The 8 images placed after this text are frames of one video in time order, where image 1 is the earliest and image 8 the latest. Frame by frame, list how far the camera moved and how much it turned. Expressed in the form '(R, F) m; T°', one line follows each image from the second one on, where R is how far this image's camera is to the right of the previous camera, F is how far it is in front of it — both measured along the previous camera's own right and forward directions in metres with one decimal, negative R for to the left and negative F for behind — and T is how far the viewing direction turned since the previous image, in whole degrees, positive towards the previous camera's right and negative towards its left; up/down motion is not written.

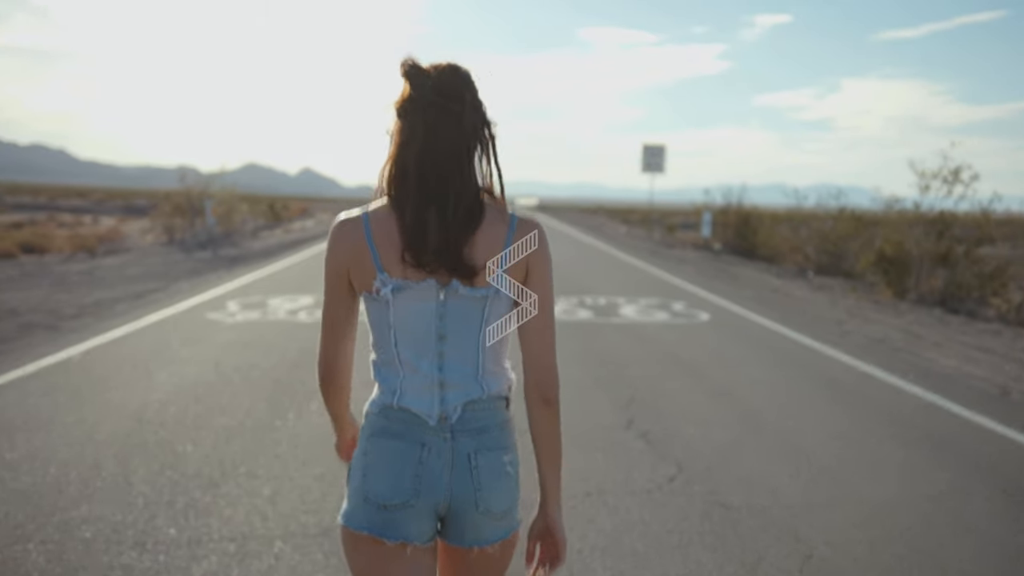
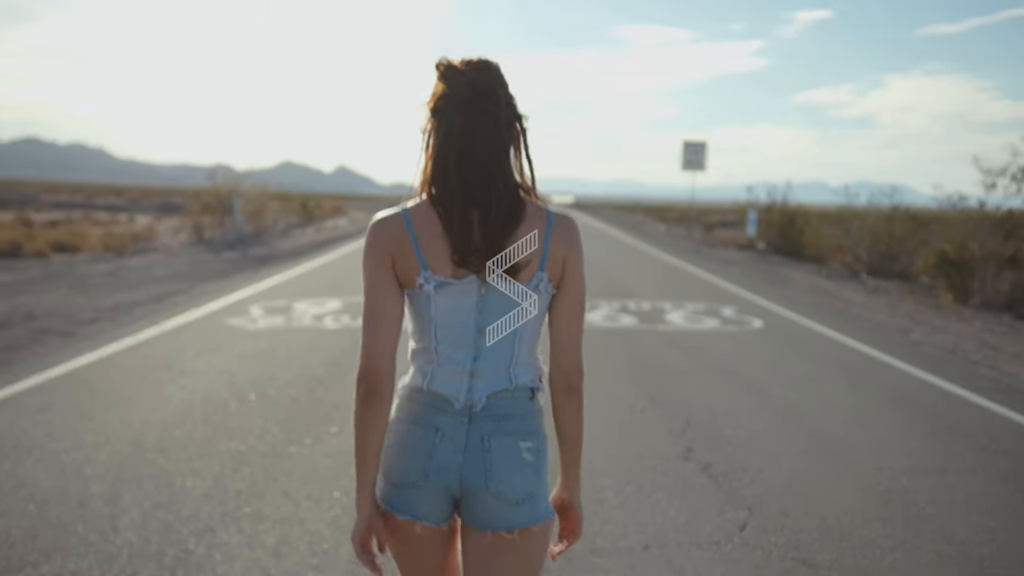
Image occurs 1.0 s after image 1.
(0.0, +0.8) m; -2°
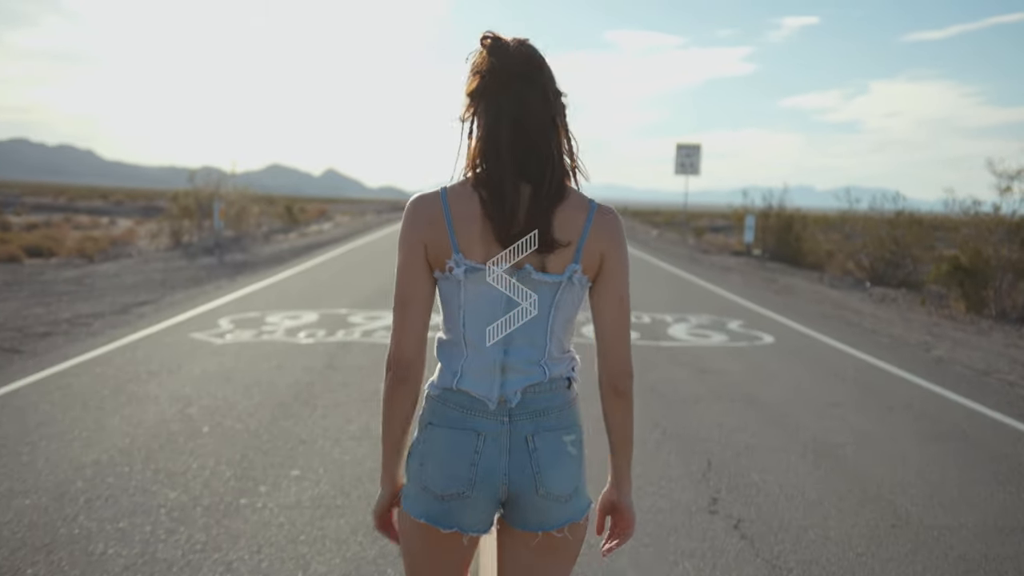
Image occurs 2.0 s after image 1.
(0.0, +1.0) m; +1°
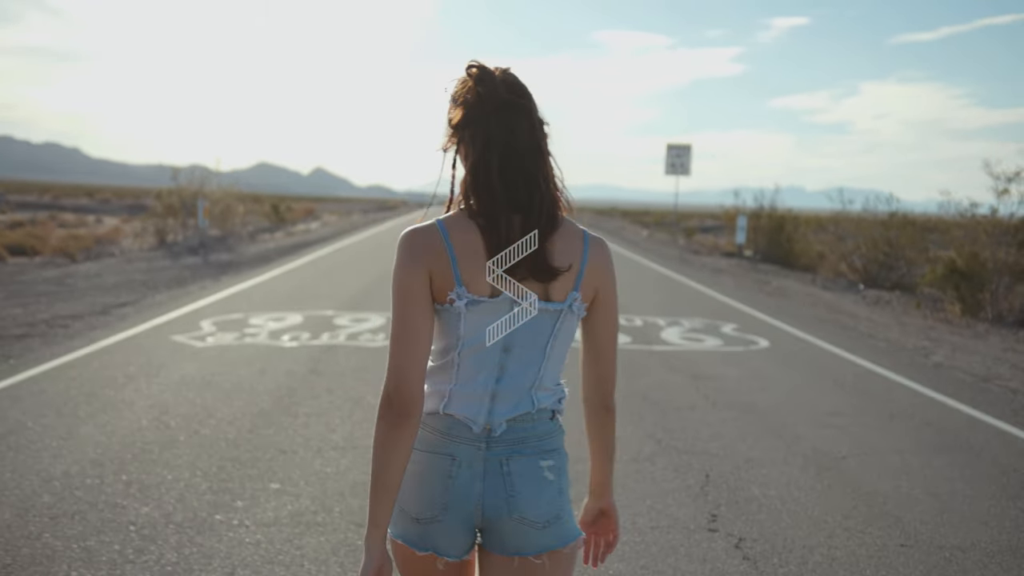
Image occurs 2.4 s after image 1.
(0.0, +0.3) m; +1°
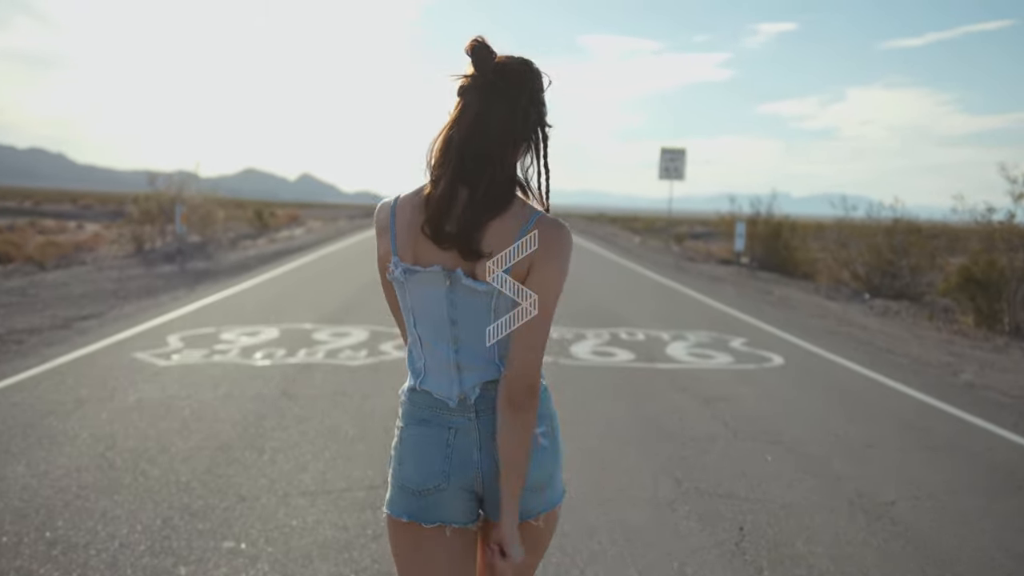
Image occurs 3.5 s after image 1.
(0.0, +0.9) m; +1°
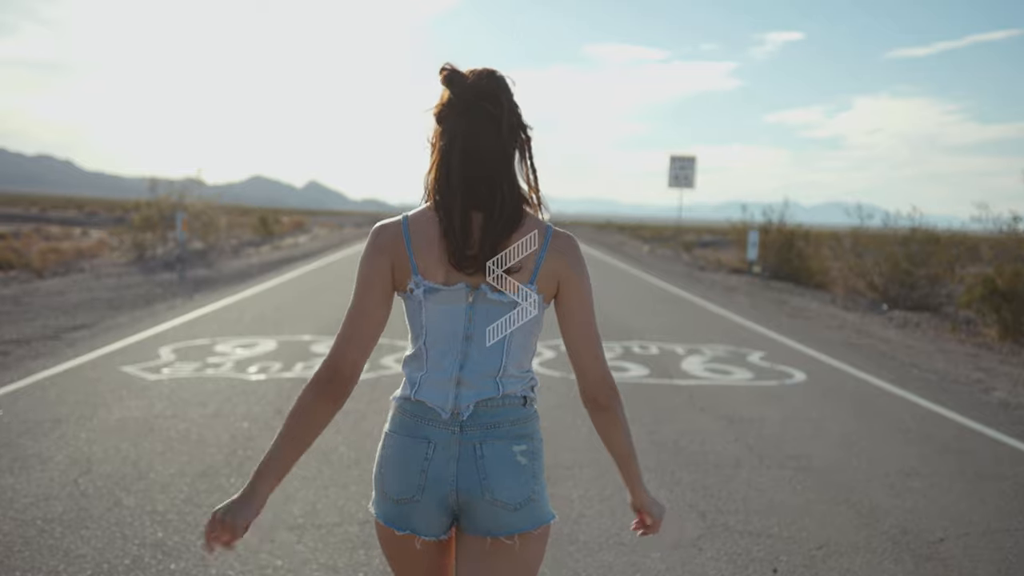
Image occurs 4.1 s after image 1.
(0.0, +0.5) m; 0°
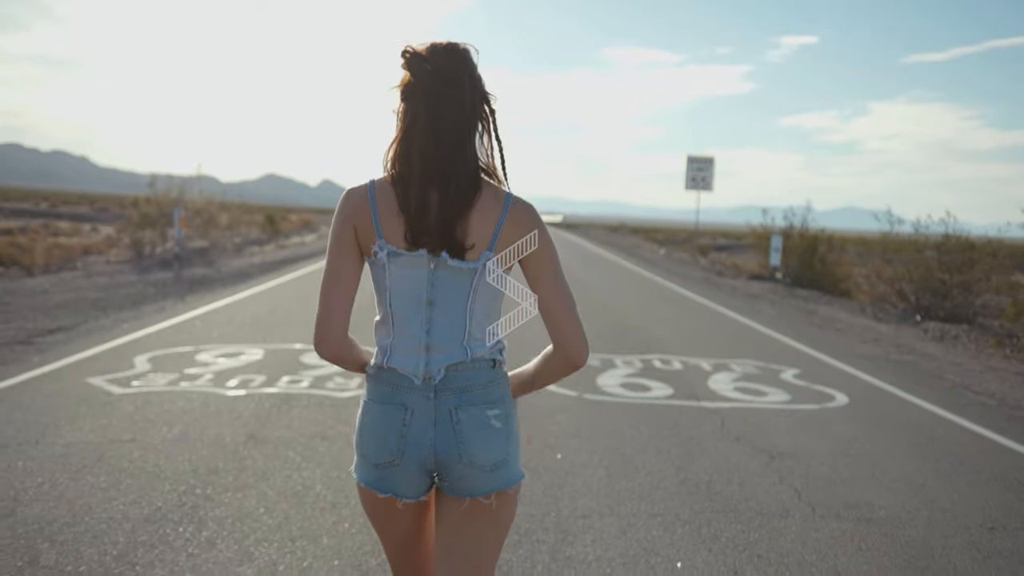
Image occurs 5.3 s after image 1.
(0.0, +1.0) m; -1°
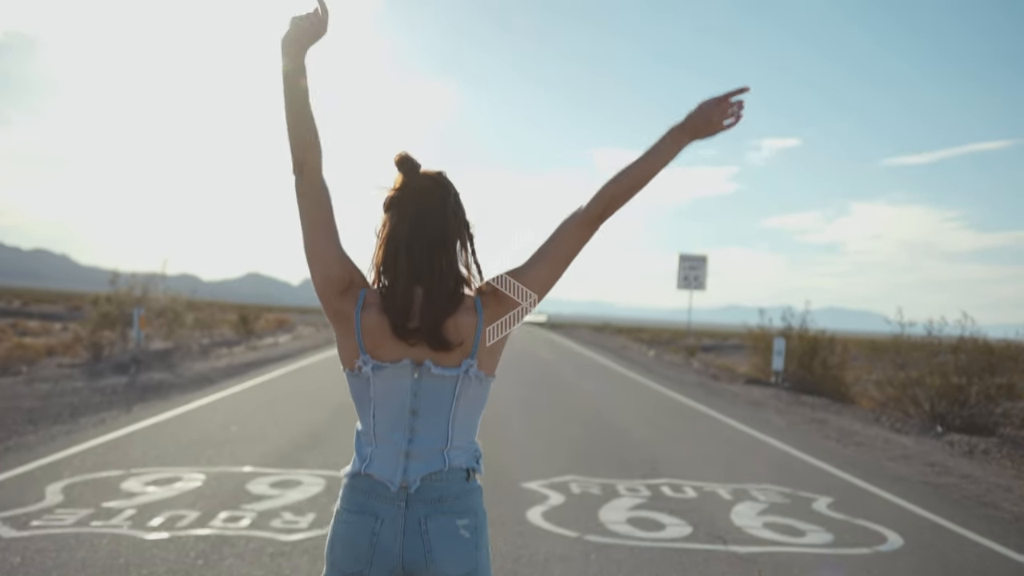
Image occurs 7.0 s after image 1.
(0.0, +1.4) m; +1°
